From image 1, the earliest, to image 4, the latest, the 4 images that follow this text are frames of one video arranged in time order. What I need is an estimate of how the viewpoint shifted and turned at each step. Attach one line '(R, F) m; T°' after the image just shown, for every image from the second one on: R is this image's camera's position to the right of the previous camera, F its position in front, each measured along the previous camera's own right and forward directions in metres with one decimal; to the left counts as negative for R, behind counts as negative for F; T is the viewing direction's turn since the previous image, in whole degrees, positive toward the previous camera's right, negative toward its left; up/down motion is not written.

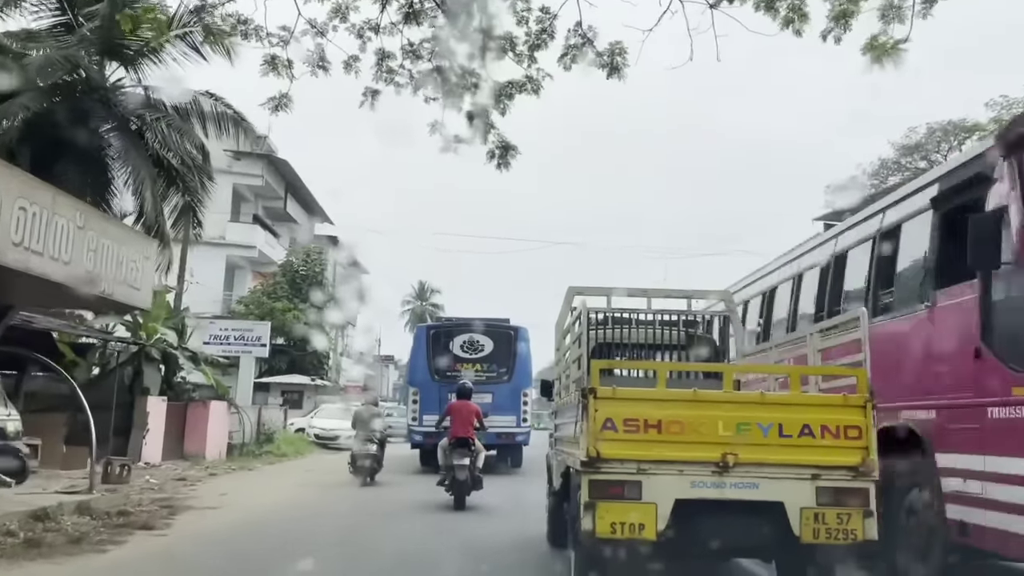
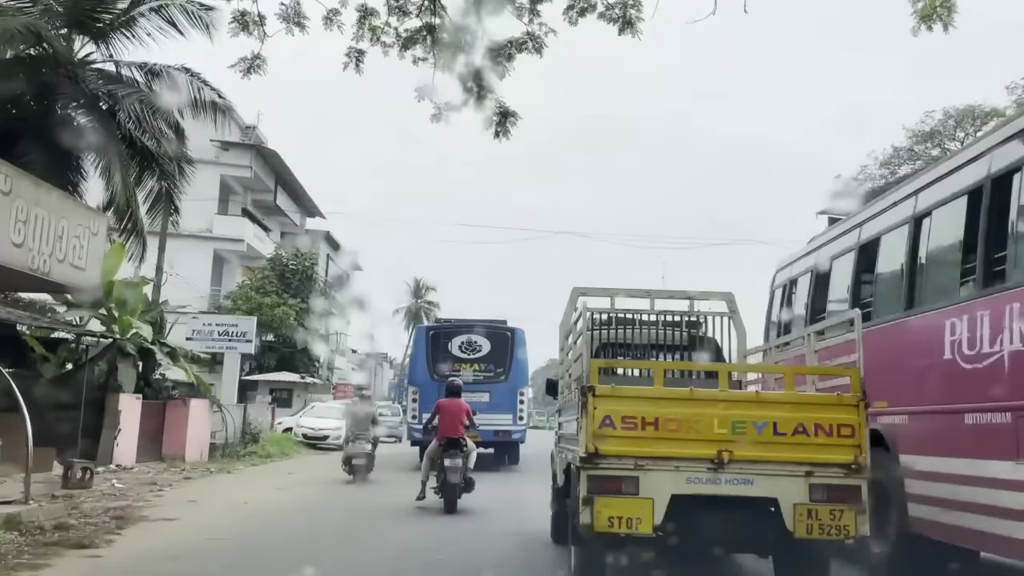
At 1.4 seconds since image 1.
(0.0, +0.9) m; 0°
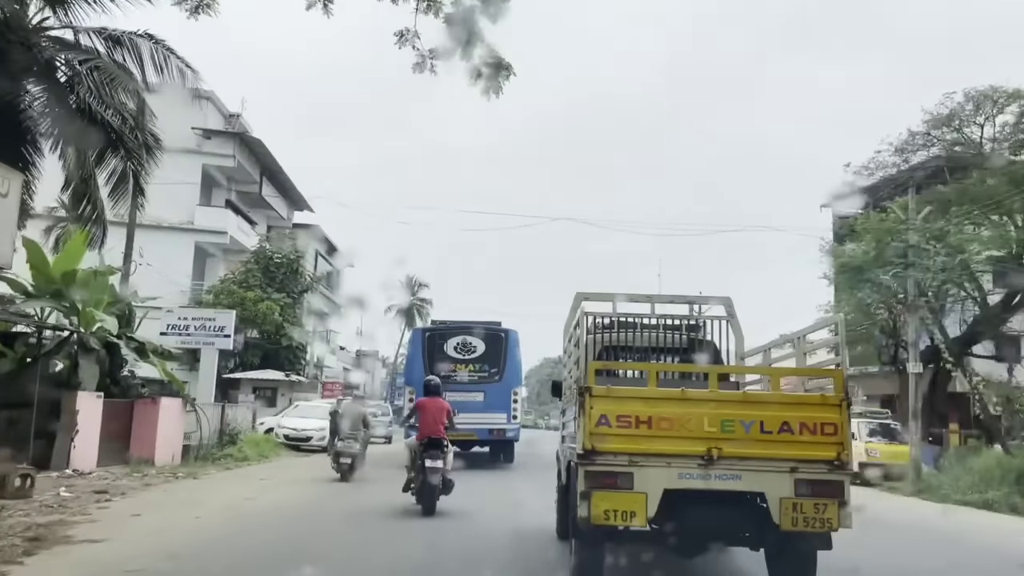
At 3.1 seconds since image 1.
(0.0, +1.1) m; 0°
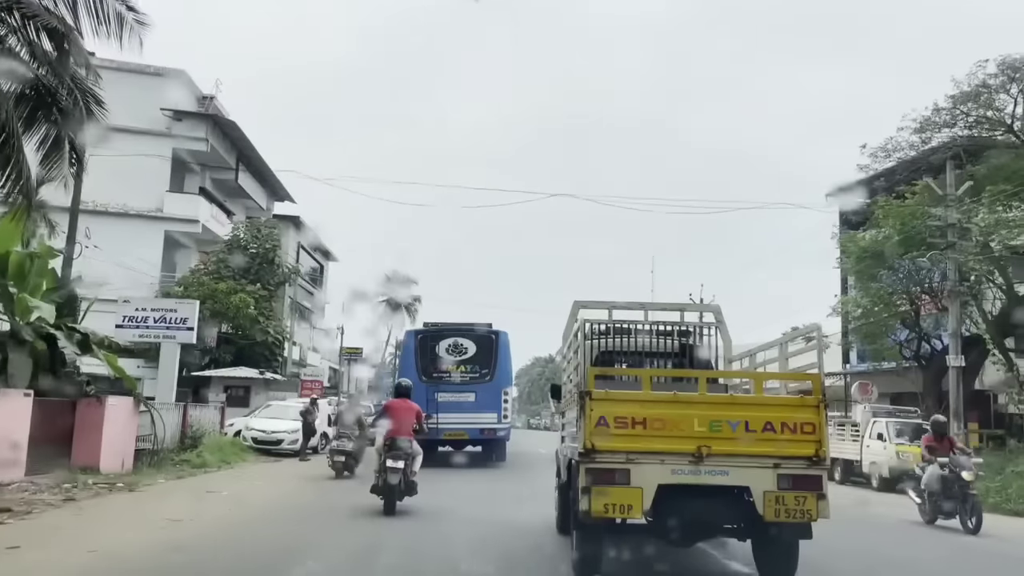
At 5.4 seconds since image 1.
(0.0, +1.6) m; +1°
